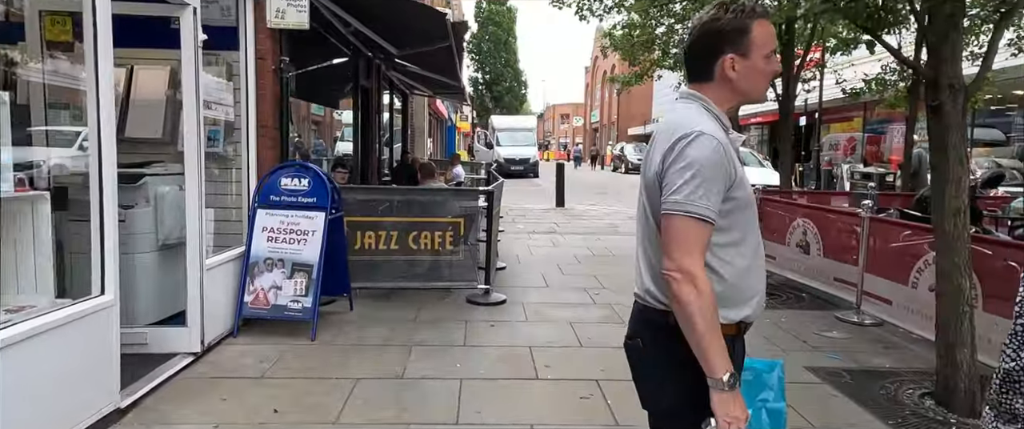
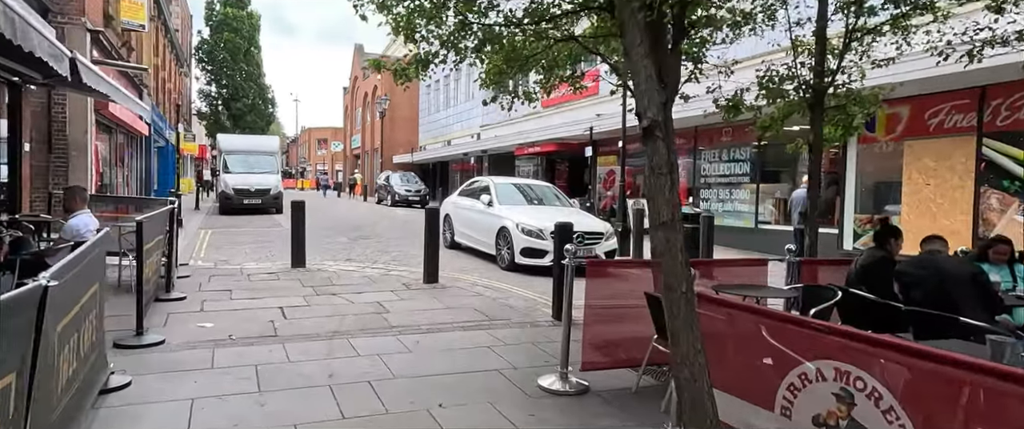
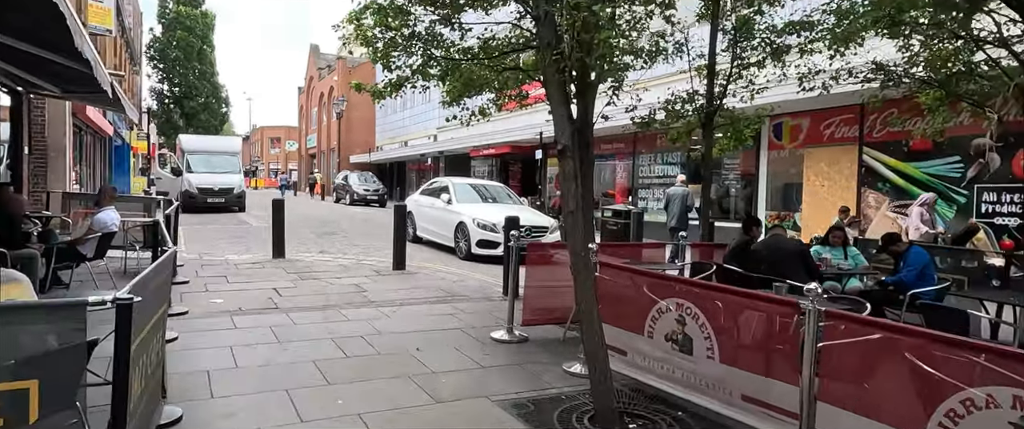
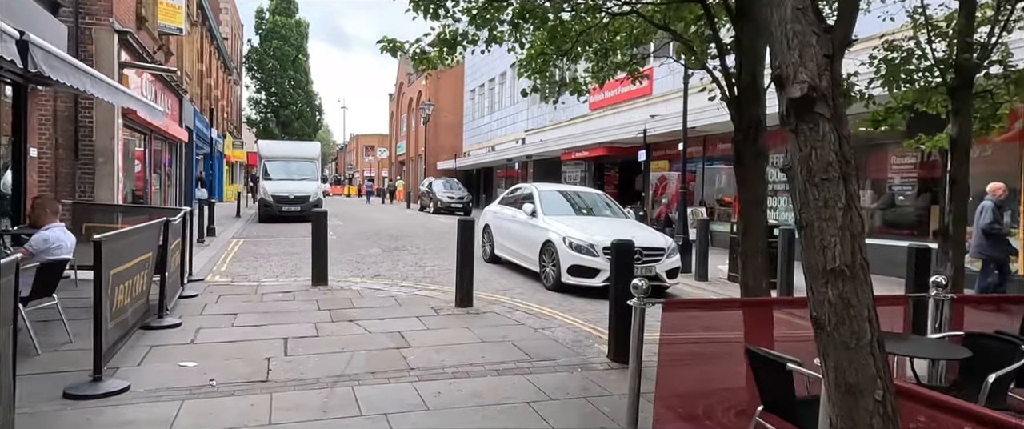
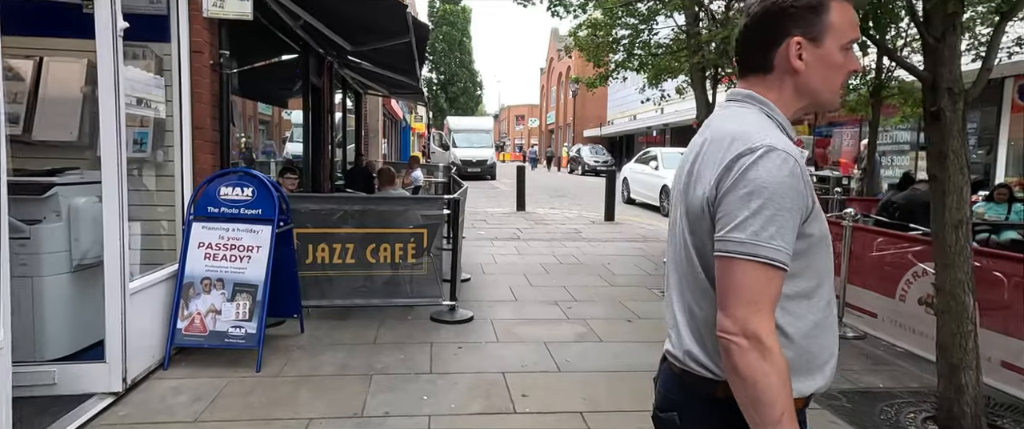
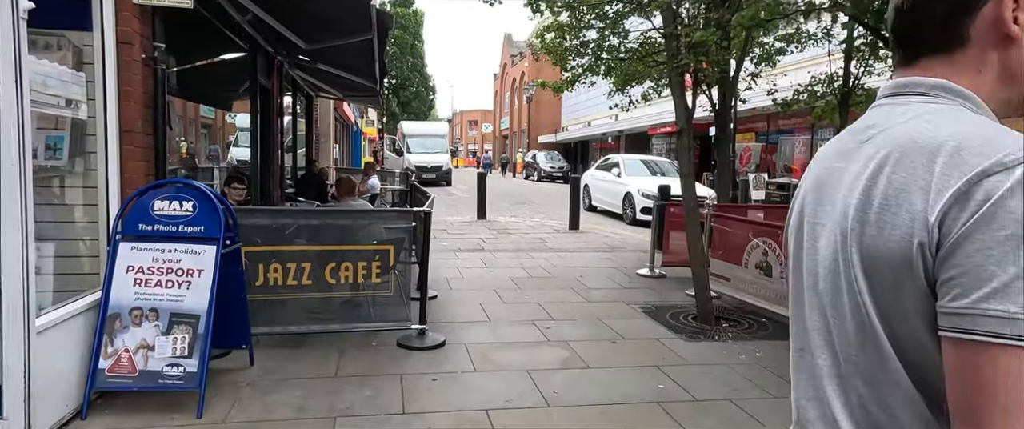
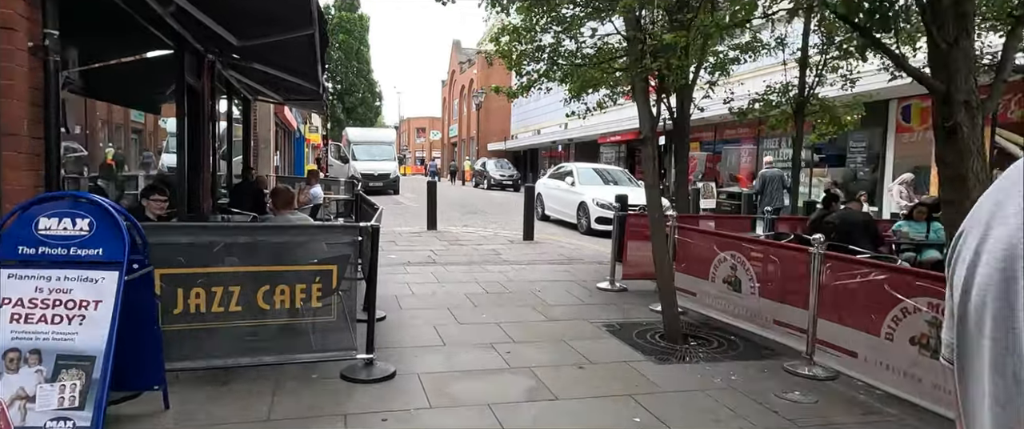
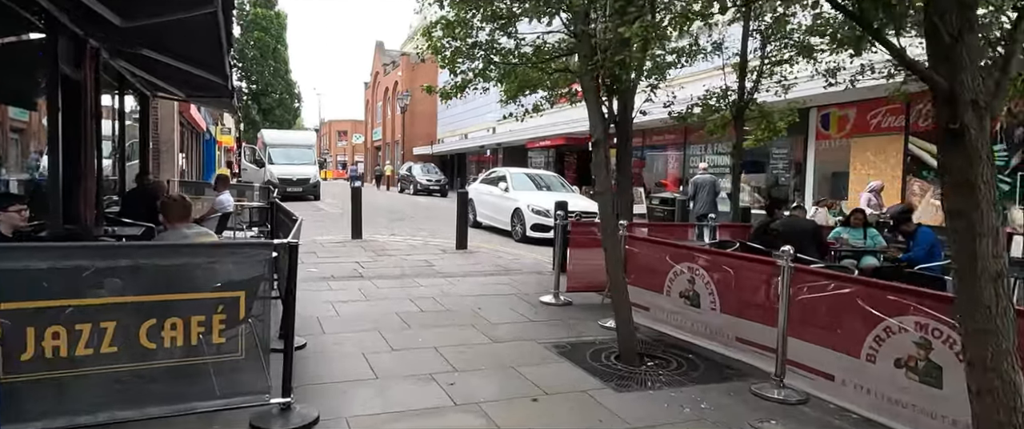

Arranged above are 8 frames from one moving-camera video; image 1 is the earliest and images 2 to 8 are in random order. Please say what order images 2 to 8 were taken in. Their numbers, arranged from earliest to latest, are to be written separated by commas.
5, 6, 7, 8, 3, 2, 4
